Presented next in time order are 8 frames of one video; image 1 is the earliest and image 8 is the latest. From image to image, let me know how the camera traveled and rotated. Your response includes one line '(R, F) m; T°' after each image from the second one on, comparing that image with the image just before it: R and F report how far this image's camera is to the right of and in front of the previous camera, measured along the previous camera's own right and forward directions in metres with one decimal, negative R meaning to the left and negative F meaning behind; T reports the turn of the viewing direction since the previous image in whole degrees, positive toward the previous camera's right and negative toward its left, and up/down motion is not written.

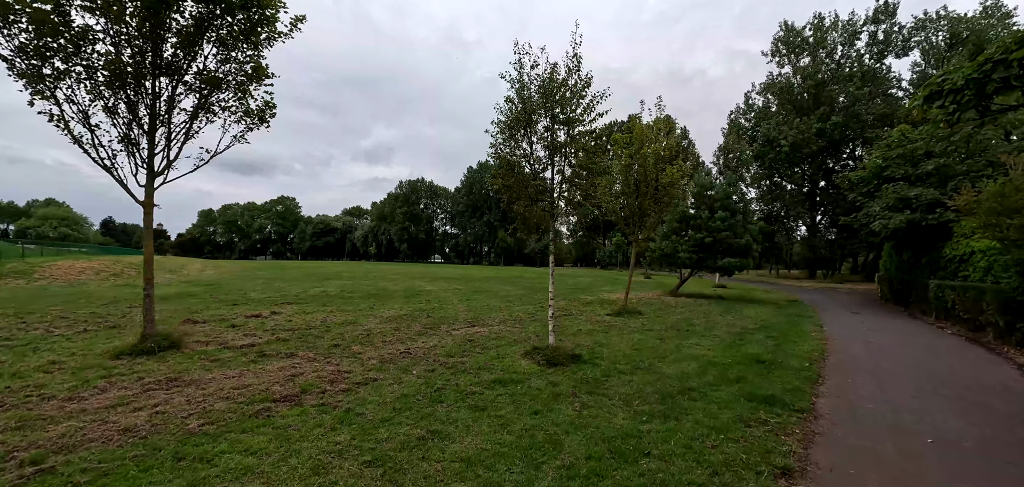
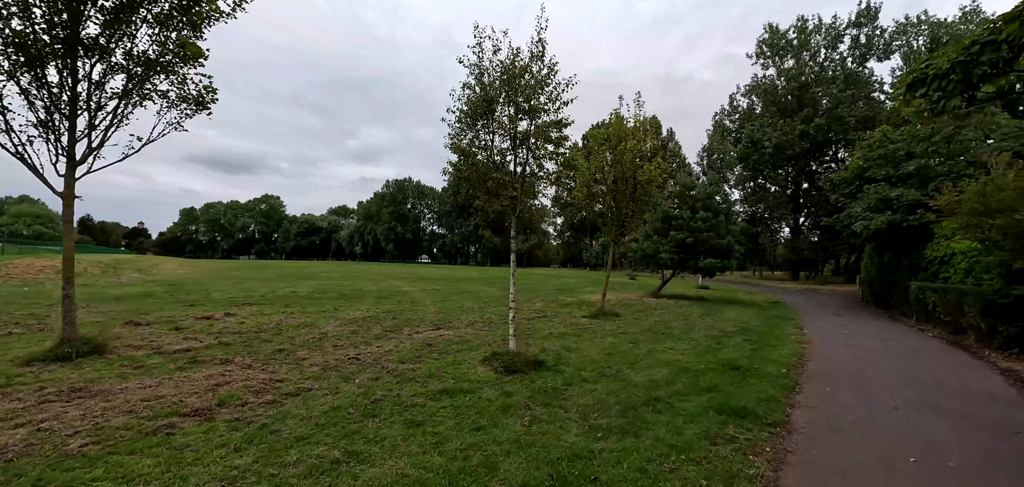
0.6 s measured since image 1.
(+0.5, +0.6) m; +1°
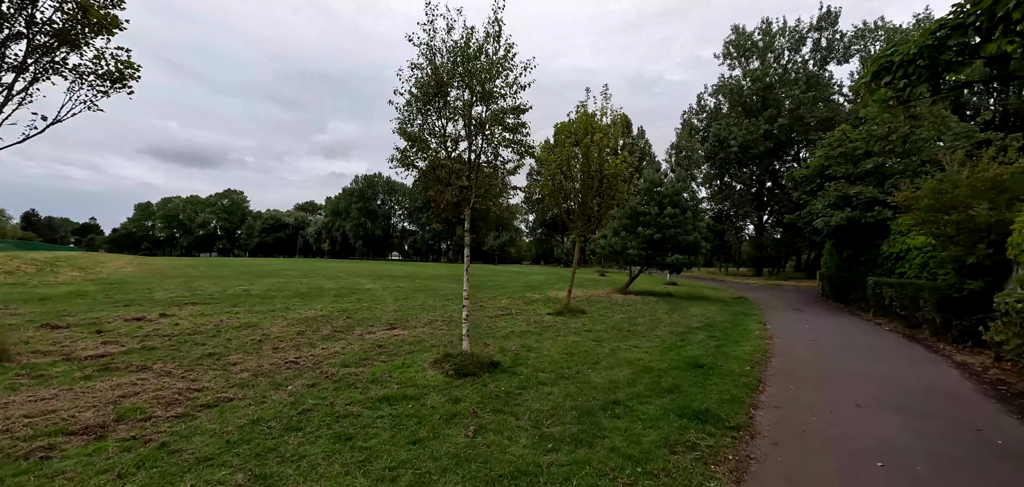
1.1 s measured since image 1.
(+0.3, +0.5) m; +3°
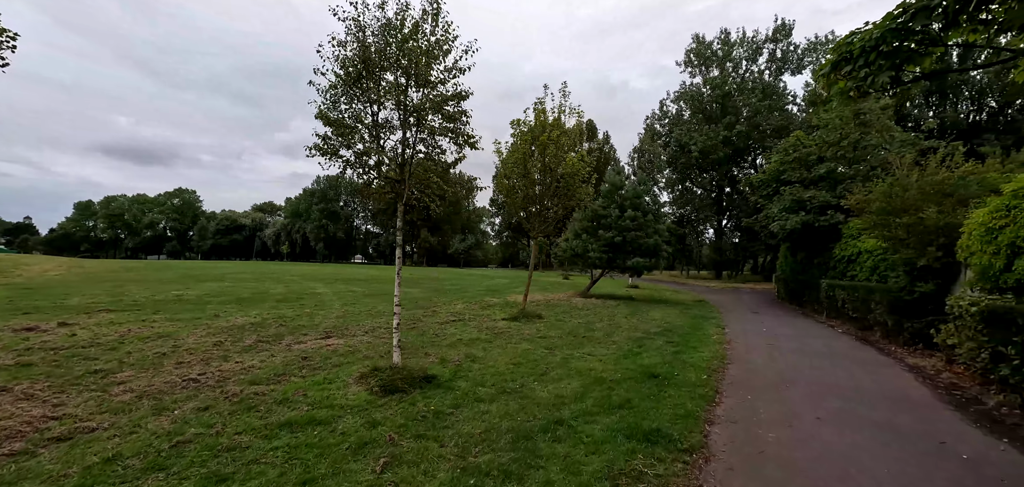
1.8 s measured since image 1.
(+0.4, +0.6) m; +4°
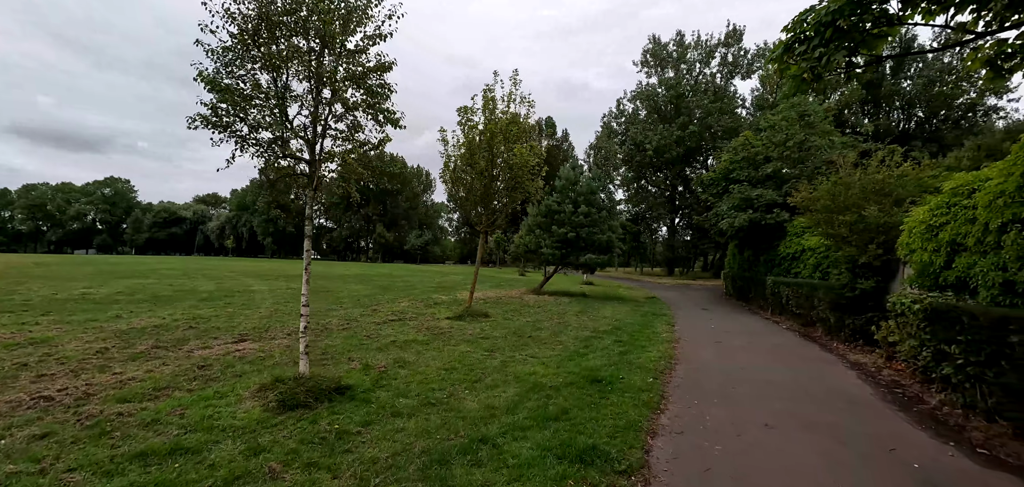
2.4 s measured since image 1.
(+0.4, +0.6) m; +5°
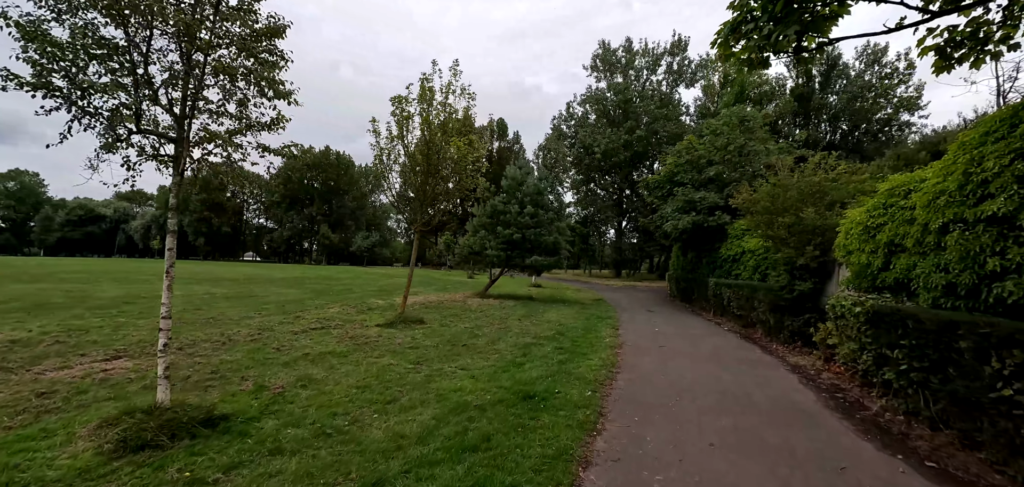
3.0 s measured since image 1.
(+0.3, +0.7) m; +6°
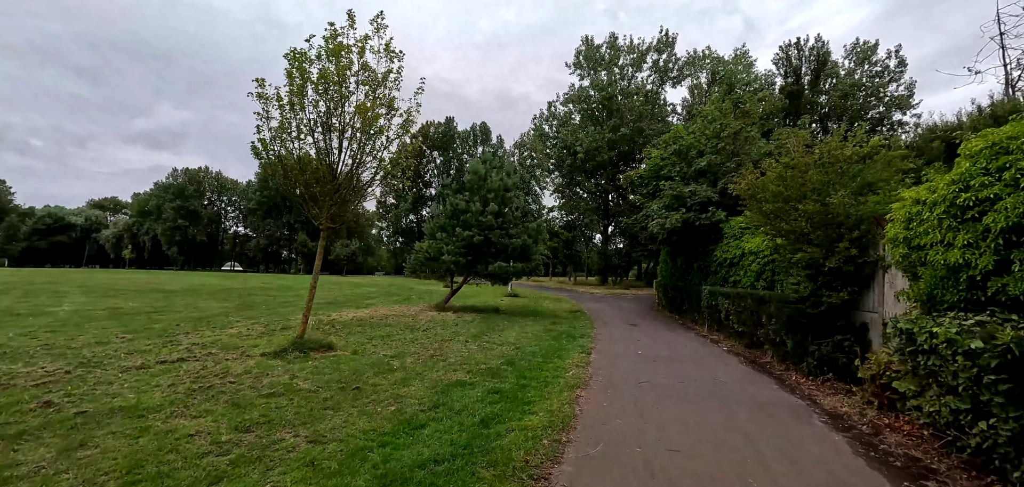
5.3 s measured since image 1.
(+0.9, +2.4) m; +1°
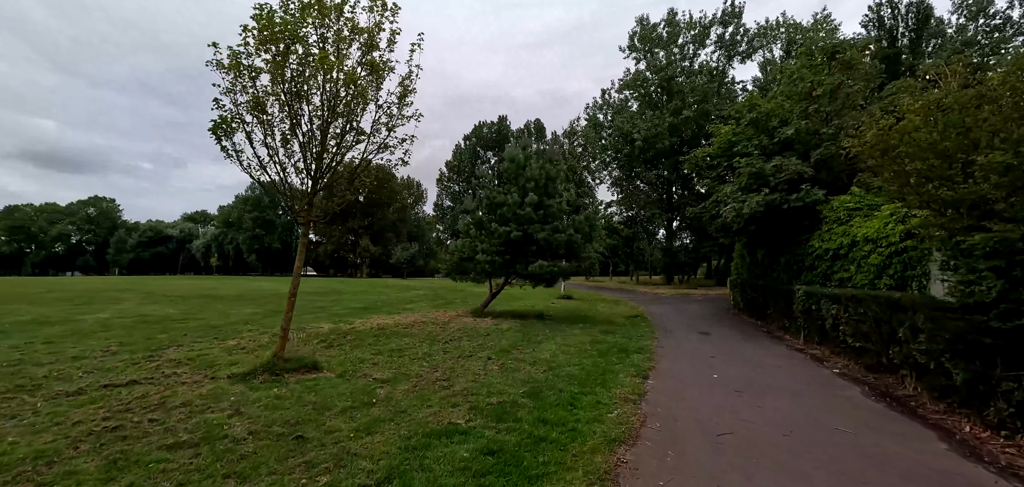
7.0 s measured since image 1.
(+0.5, +1.9) m; -8°
